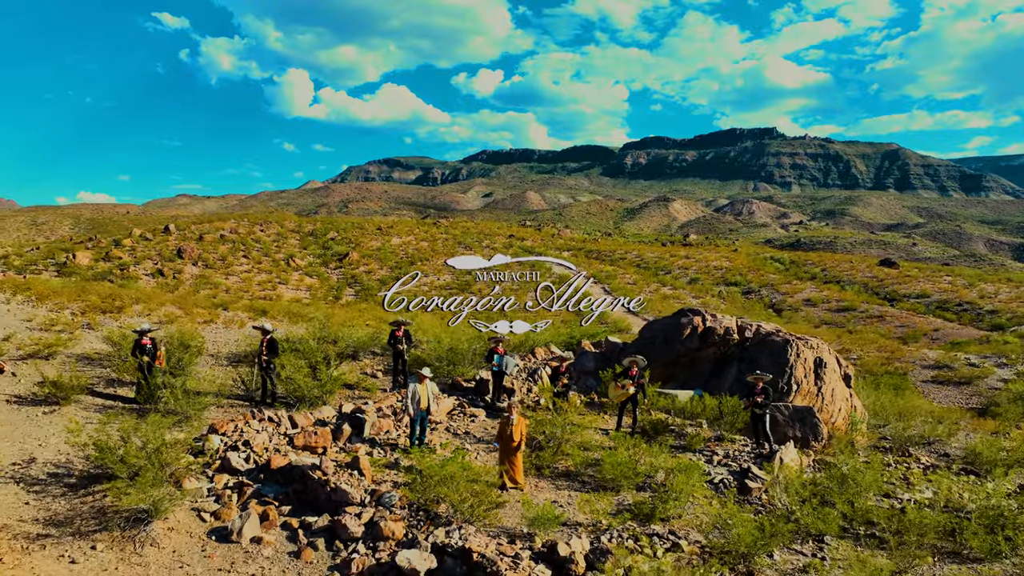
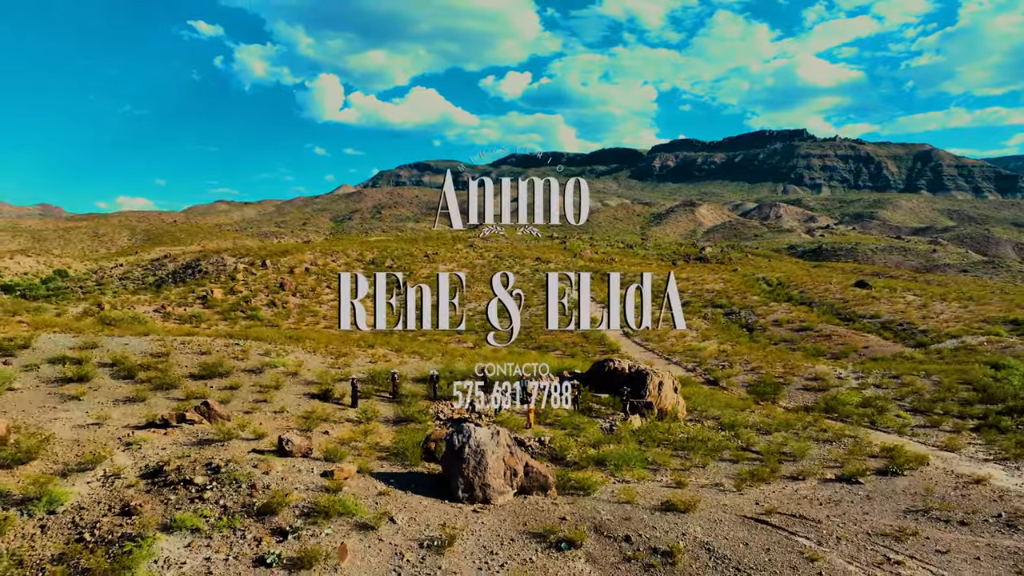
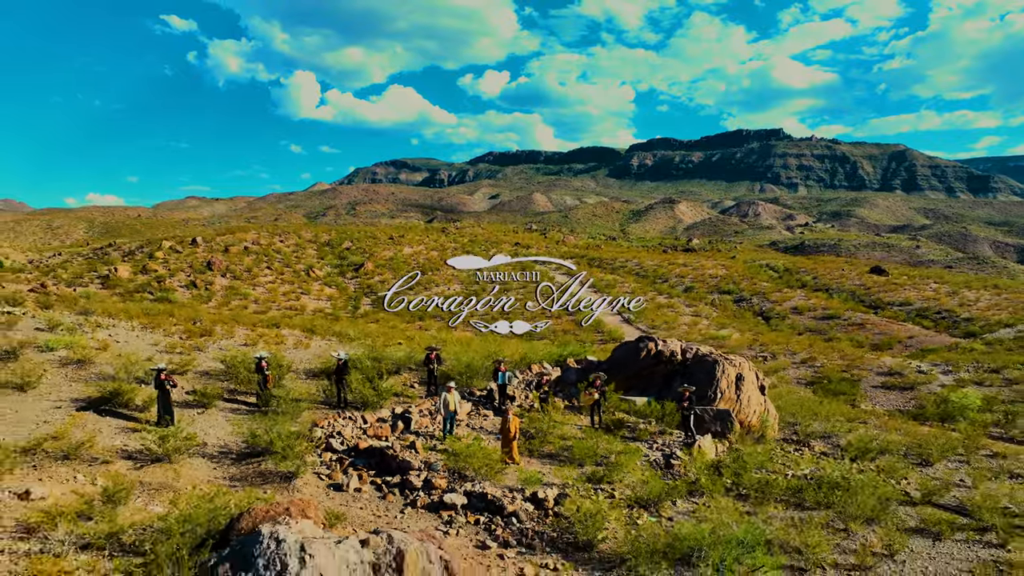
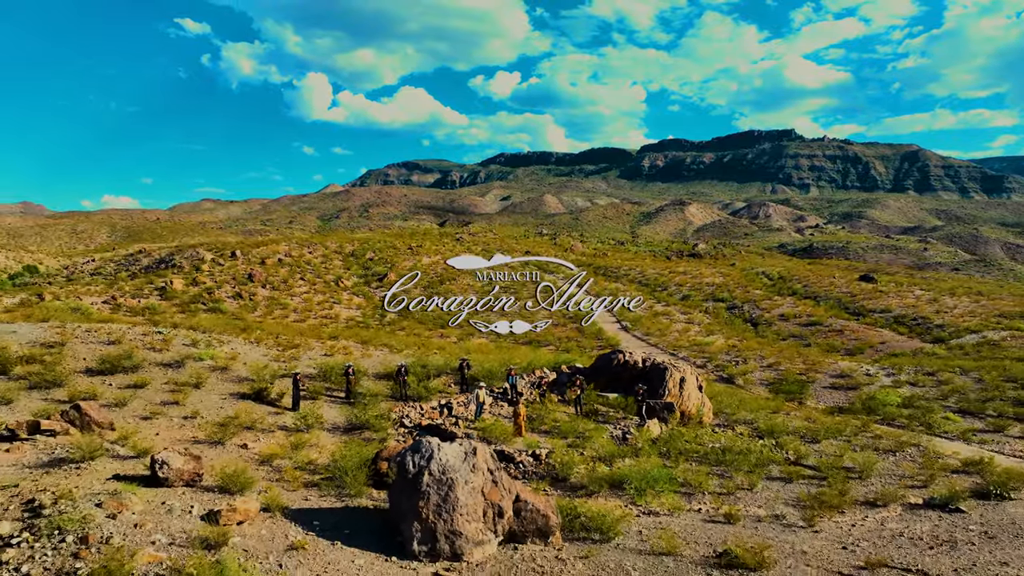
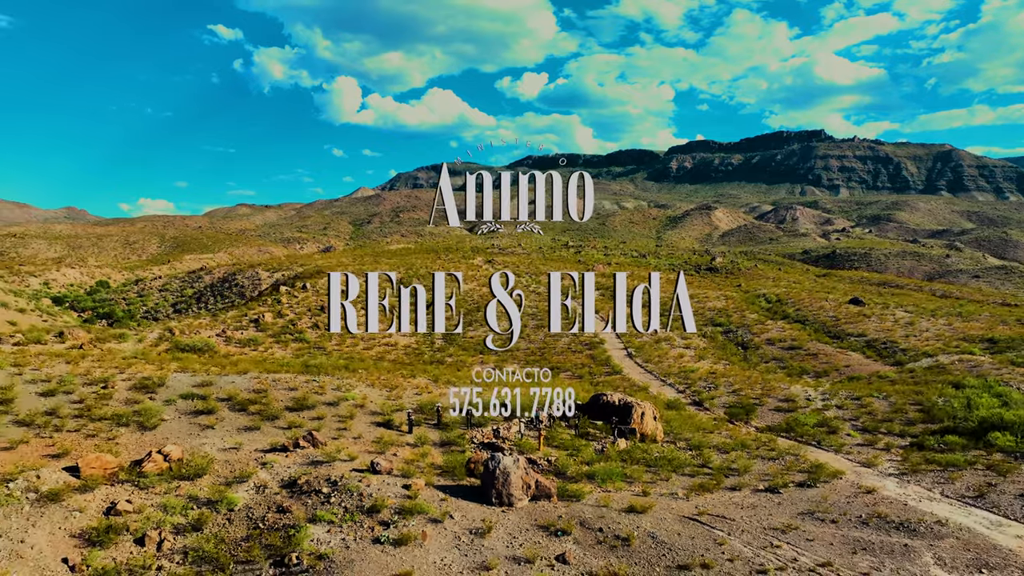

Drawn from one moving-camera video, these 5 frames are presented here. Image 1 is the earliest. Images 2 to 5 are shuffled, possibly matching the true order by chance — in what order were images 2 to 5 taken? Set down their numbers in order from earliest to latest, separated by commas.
3, 4, 2, 5
